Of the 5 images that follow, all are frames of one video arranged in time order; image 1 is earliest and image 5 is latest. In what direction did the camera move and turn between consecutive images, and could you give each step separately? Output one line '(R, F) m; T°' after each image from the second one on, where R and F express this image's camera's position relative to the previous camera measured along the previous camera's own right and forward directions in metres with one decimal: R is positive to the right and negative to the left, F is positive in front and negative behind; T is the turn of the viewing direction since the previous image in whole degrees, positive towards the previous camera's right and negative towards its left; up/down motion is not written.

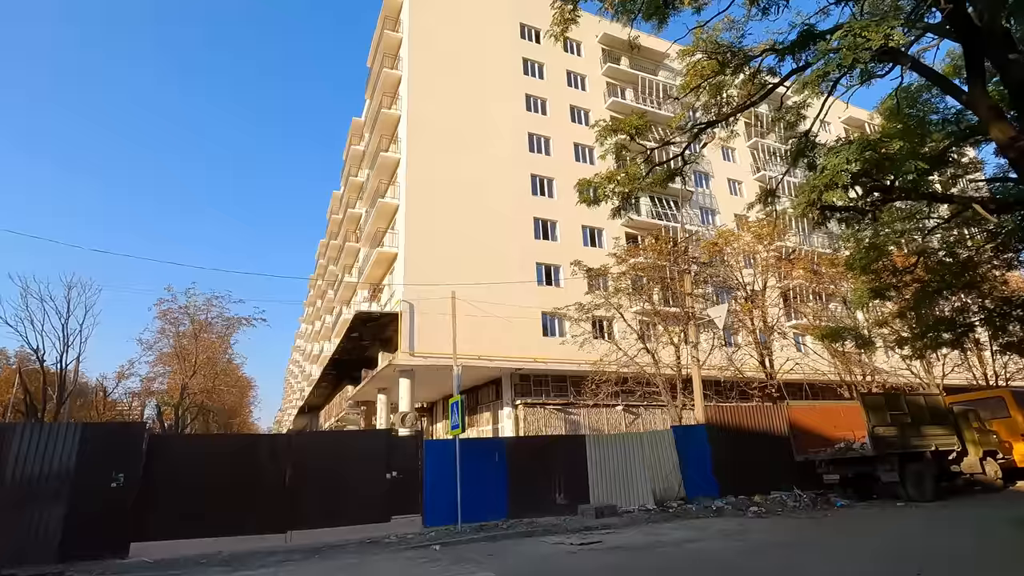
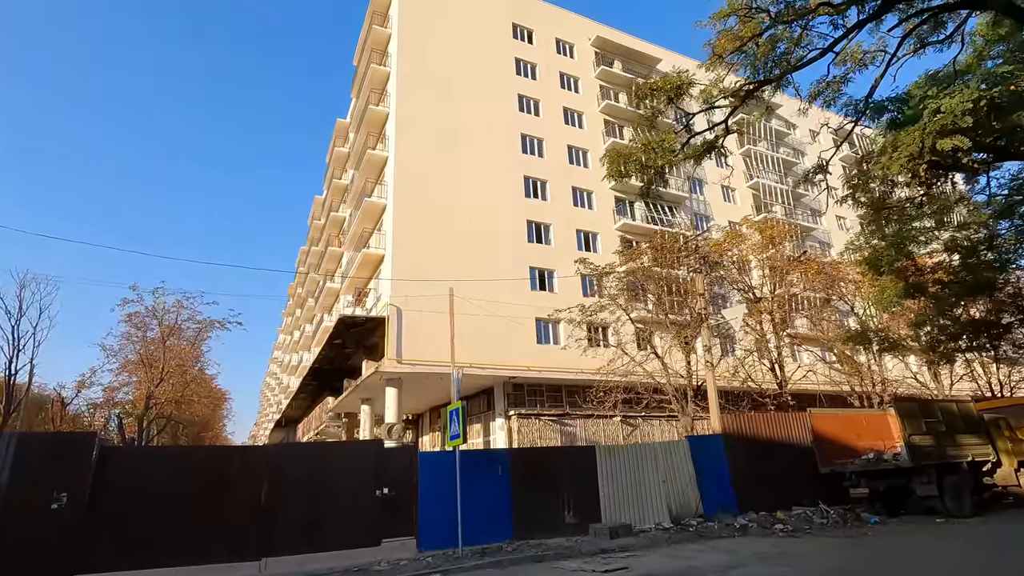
(-0.5, +1.2) m; +2°
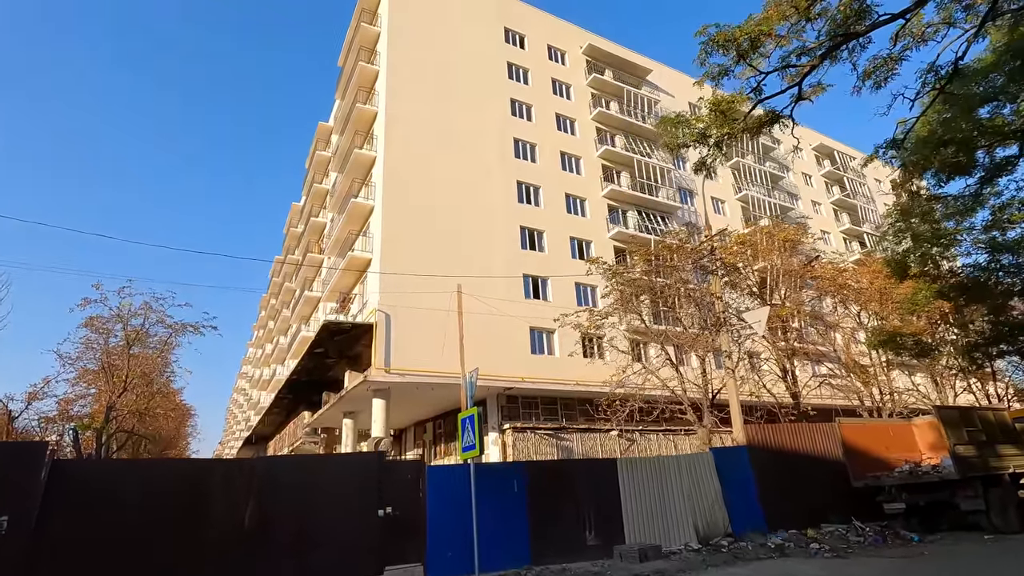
(-0.8, +1.1) m; +3°
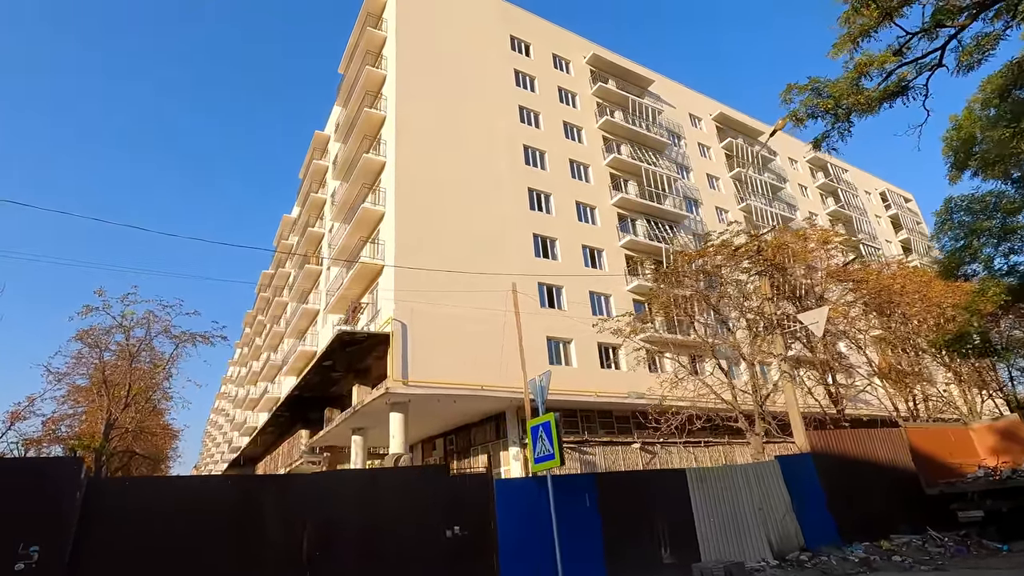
(-1.6, +0.8) m; +2°
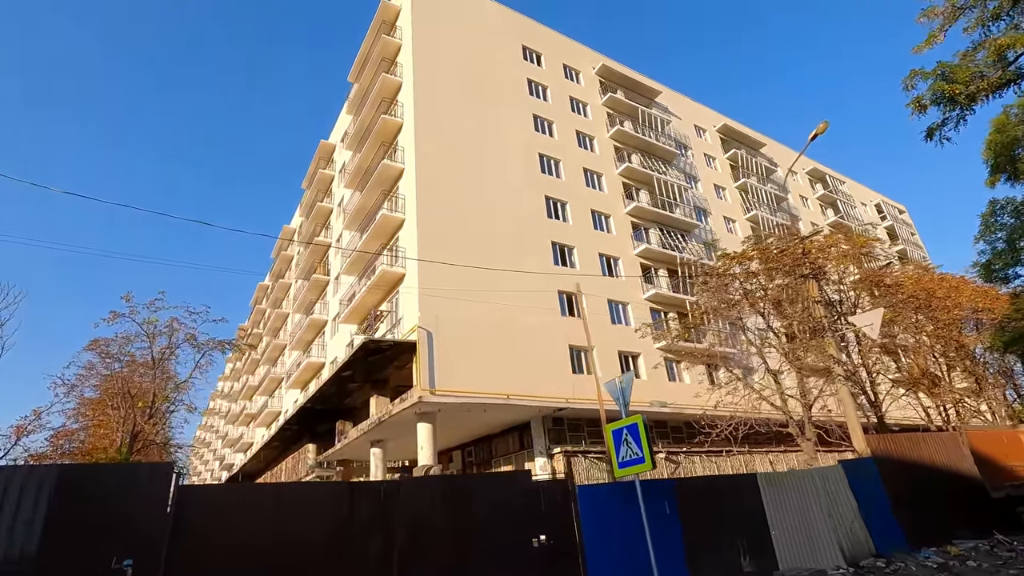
(-1.5, +0.3) m; +2°
